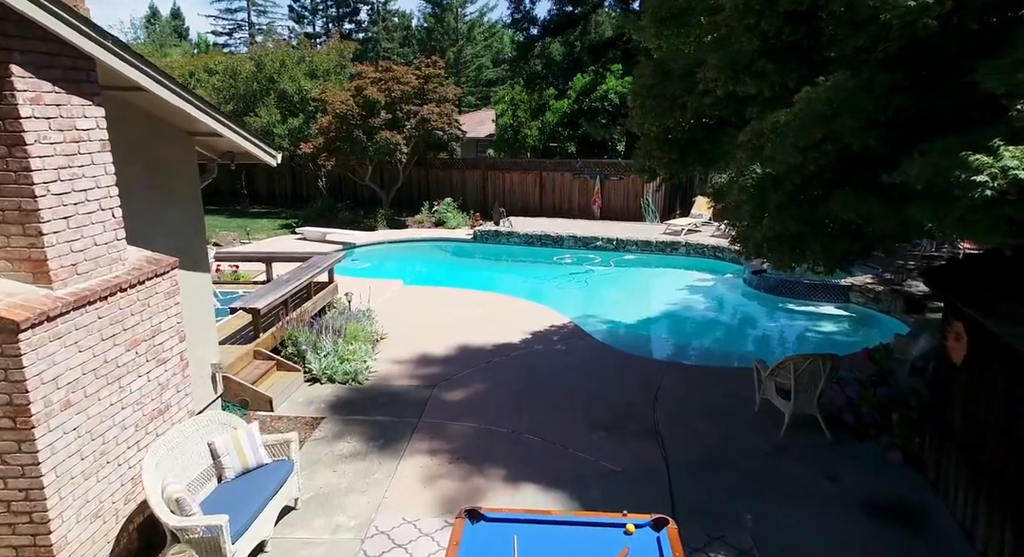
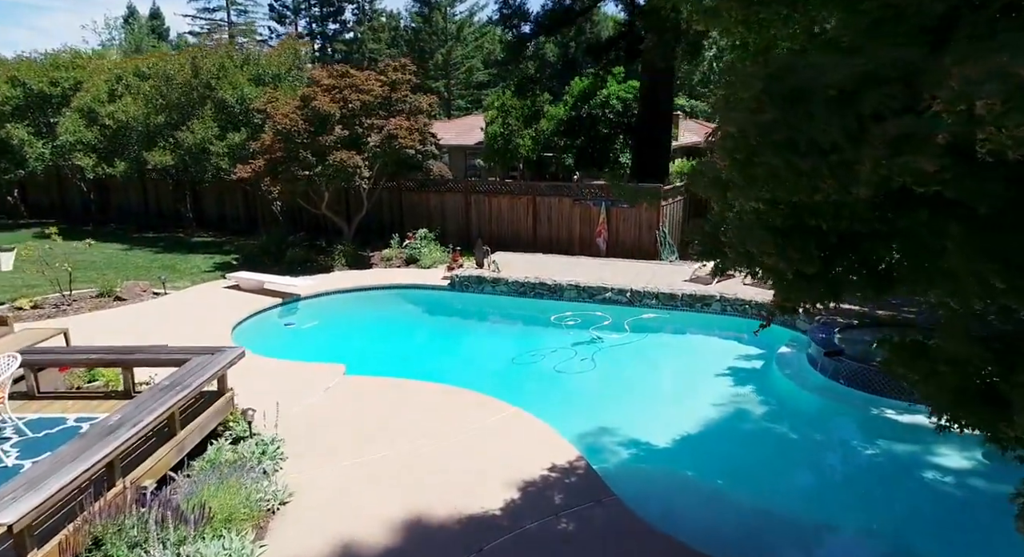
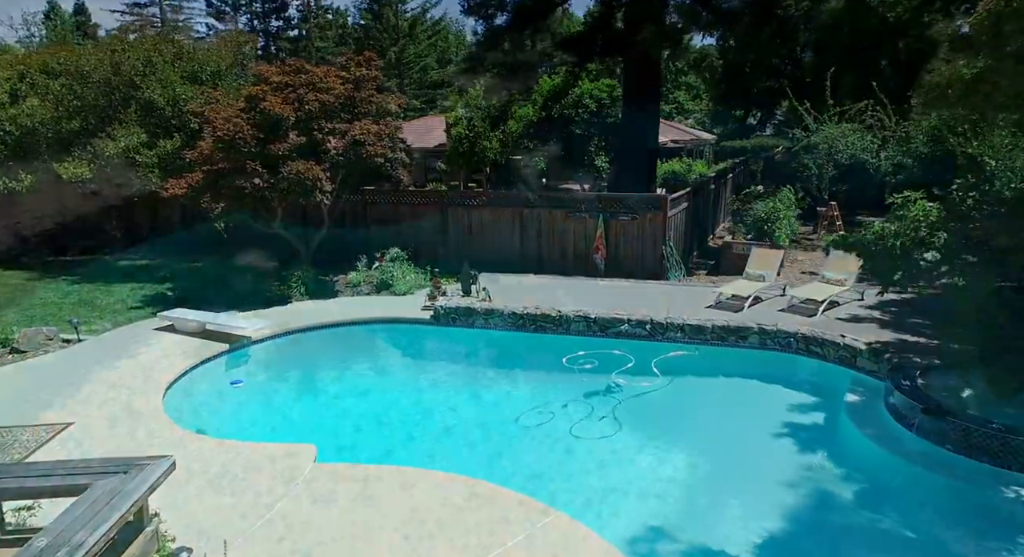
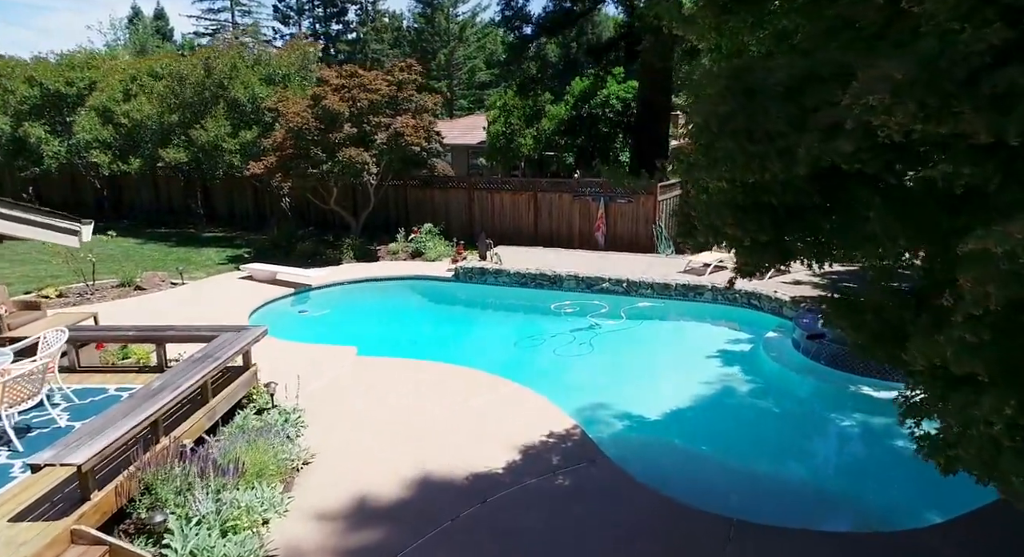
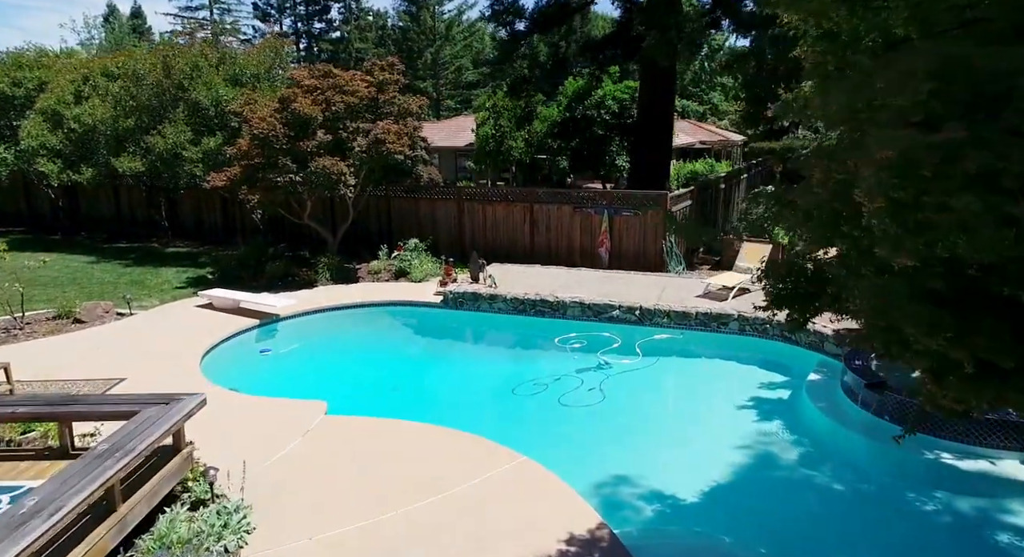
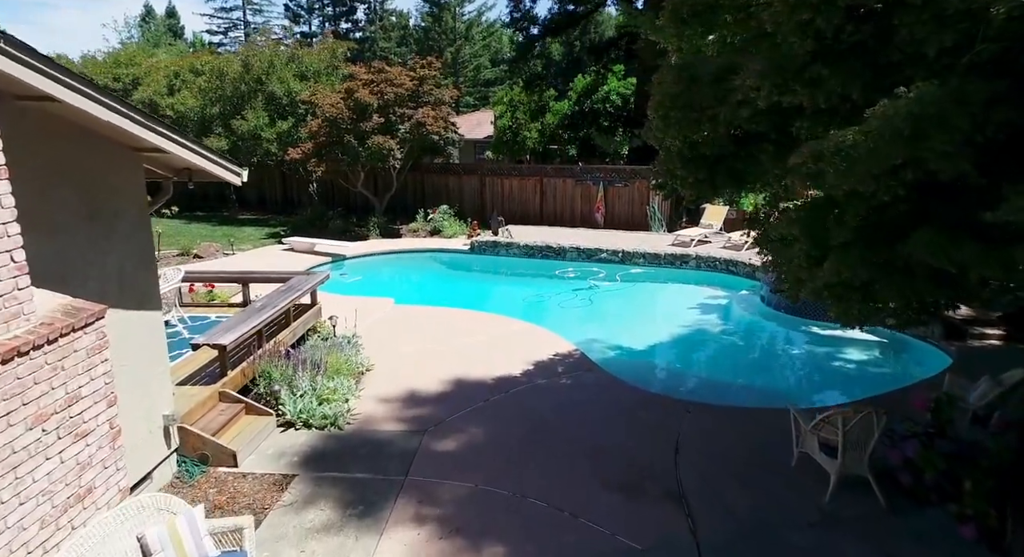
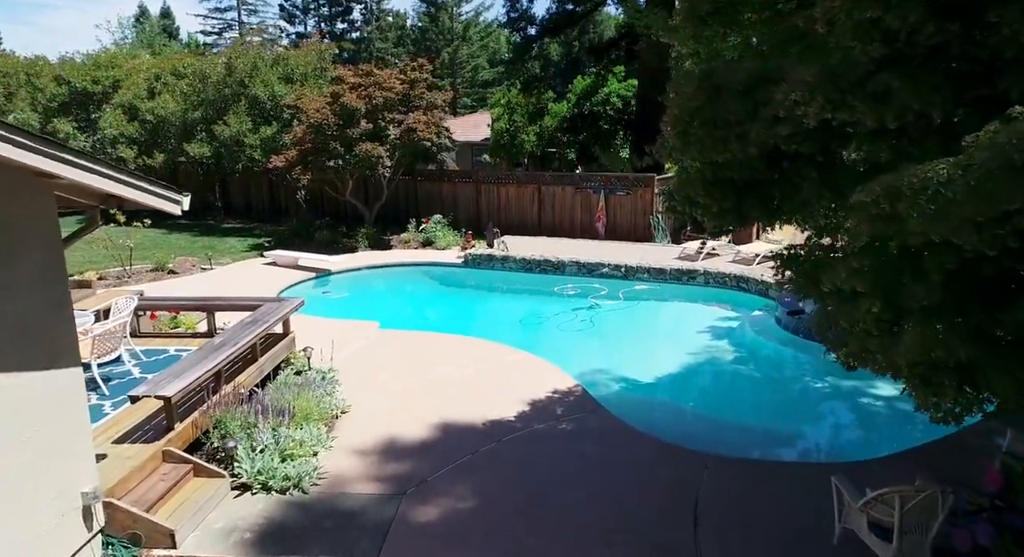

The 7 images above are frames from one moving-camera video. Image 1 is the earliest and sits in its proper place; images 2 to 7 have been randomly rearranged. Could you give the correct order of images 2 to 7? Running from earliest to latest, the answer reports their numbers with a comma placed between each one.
6, 7, 4, 2, 5, 3
